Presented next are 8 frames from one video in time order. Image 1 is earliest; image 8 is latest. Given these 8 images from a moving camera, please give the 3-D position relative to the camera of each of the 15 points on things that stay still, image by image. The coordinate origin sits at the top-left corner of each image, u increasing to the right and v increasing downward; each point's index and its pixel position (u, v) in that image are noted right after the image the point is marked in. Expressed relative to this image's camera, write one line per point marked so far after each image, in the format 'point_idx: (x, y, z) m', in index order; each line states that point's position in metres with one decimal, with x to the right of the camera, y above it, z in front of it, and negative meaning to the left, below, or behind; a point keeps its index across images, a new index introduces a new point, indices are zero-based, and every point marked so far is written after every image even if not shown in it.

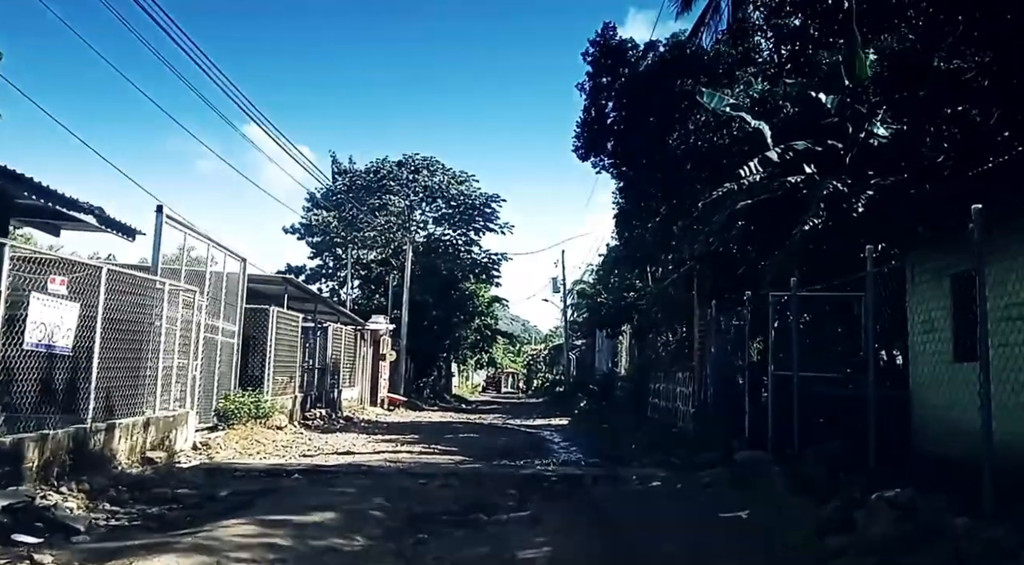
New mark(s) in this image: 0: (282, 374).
0: (-4.1, -1.7, +16.9) m
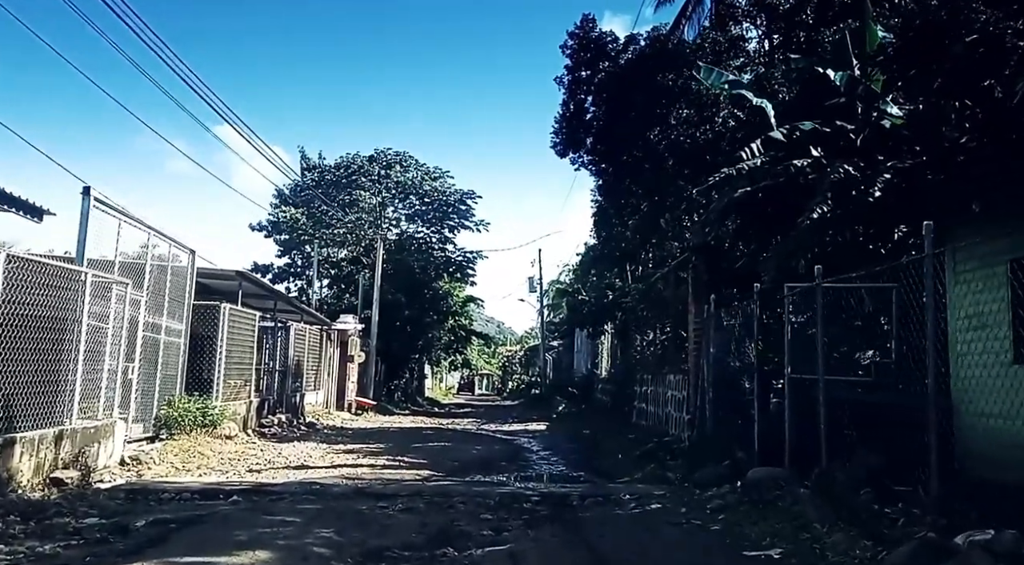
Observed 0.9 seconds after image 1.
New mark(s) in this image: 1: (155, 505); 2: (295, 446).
0: (-4.6, -1.6, +15.5) m
1: (-3.0, -1.9, +7.8) m
2: (-3.3, -2.5, +14.1) m
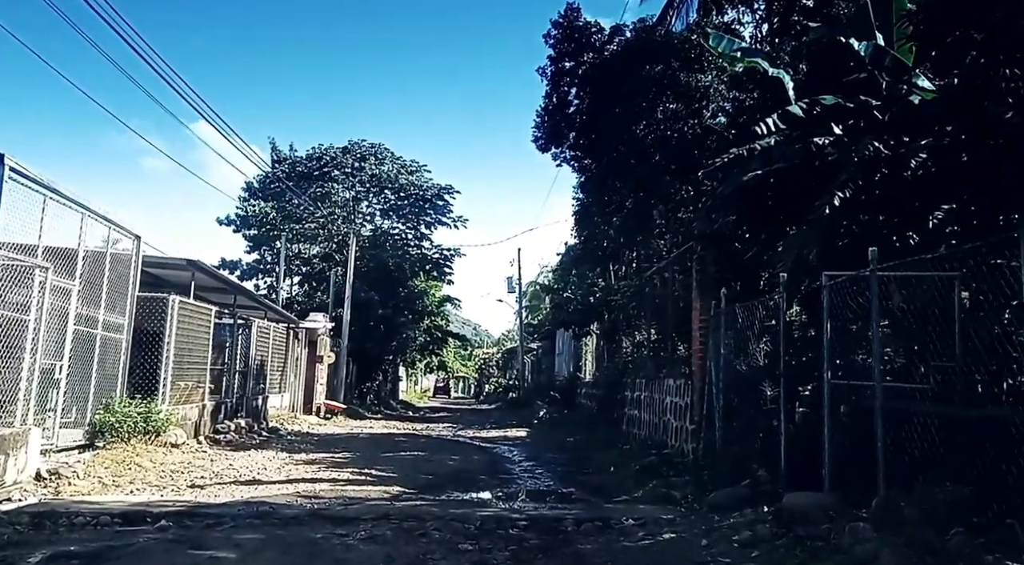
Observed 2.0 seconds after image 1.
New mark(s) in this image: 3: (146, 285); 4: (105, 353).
0: (-4.9, -1.5, +14.0) m
1: (-3.1, -1.7, +6.4) m
2: (-3.6, -2.4, +12.7) m
3: (-6.2, 0.0, +15.3) m
4: (-5.0, -0.9, +11.5) m
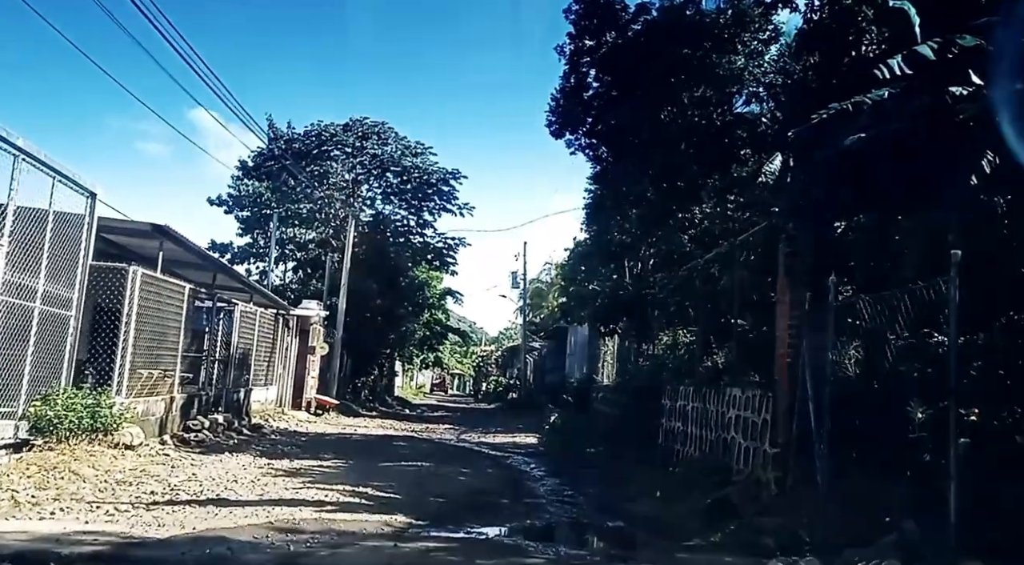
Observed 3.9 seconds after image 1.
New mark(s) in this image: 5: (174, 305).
0: (-4.6, -1.1, +11.9) m
1: (-2.8, -1.4, +4.3) m
2: (-3.3, -2.0, +10.6) m
3: (-5.8, +0.4, +13.2) m
4: (-4.7, -0.5, +9.4) m
5: (-4.5, -0.3, +12.5) m
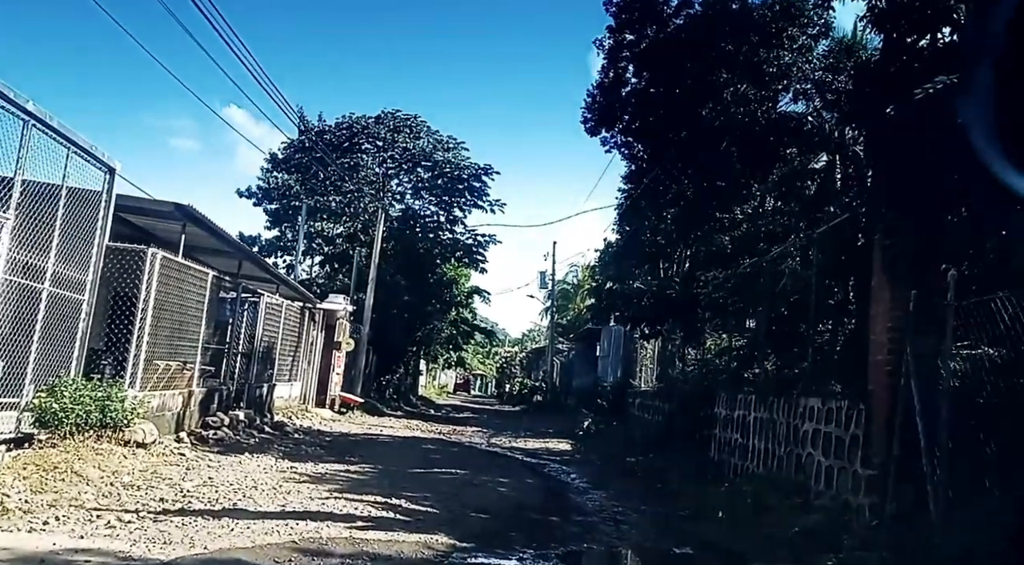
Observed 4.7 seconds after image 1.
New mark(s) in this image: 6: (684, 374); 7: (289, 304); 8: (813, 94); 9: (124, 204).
0: (-4.0, -0.9, +11.1) m
1: (-2.5, -1.3, +3.5) m
2: (-2.8, -1.9, +9.8) m
3: (-5.2, +0.6, +12.4) m
4: (-4.2, -0.3, +8.6) m
5: (-4.0, -0.1, +11.7) m
6: (+3.0, -1.6, +16.0) m
7: (-4.3, -0.4, +18.0) m
8: (+3.9, +2.5, +12.4) m
9: (-4.3, +0.9, +10.4) m
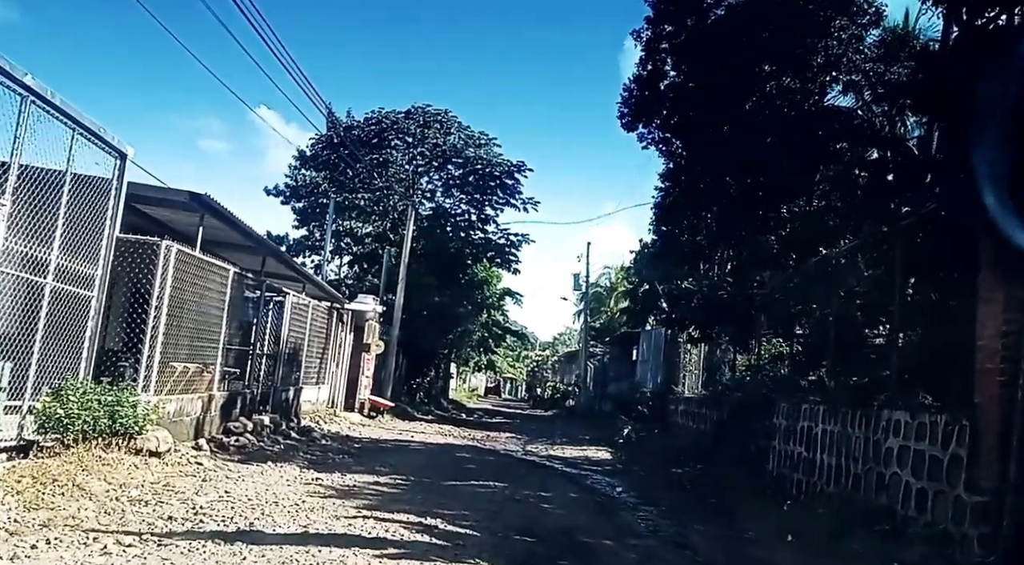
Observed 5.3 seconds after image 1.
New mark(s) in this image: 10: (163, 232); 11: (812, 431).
0: (-3.6, -0.9, +10.4) m
1: (-2.2, -1.2, +2.7) m
2: (-2.4, -1.8, +9.0) m
3: (-4.7, +0.6, +11.7) m
4: (-3.8, -0.3, +7.9) m
5: (-3.5, -0.1, +11.0) m
6: (+3.6, -1.6, +15.1) m
7: (-3.6, -0.4, +17.3) m
8: (+4.4, +2.5, +11.4) m
9: (-3.9, +0.9, +9.7) m
10: (-4.4, +0.6, +11.7) m
11: (+3.1, -1.5, +9.7) m
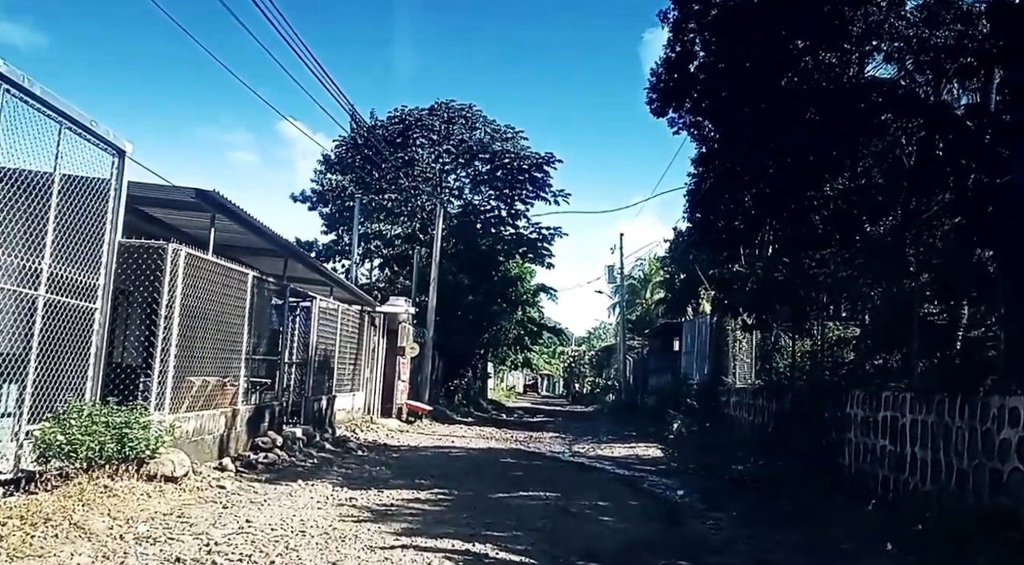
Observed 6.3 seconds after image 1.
0: (-3.1, -0.9, +9.6) m
1: (-2.0, -1.3, +1.9) m
2: (-1.9, -1.9, +8.2) m
3: (-4.2, +0.5, +11.0) m
4: (-3.5, -0.3, +7.1) m
5: (-3.0, -0.1, +10.2) m
6: (+4.3, -1.3, +14.0) m
7: (-2.9, -0.4, +16.5) m
8: (+4.8, +2.8, +10.4) m
9: (-3.5, +0.8, +8.9) m
10: (-3.9, +0.5, +10.9) m
11: (+3.6, -1.3, +8.7) m
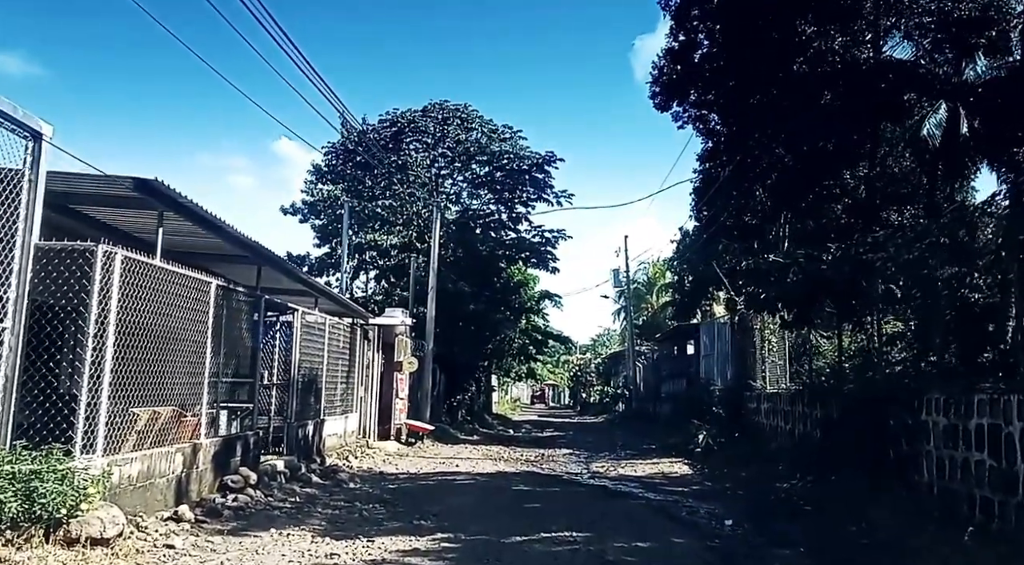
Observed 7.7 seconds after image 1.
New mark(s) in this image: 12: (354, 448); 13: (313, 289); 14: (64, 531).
0: (-3.0, -1.0, +8.0) m
1: (-1.9, -1.2, +0.3) m
2: (-1.8, -1.9, +6.6) m
3: (-4.2, +0.4, +9.4) m
4: (-3.4, -0.4, +5.5) m
5: (-2.9, -0.2, +8.6) m
6: (+4.4, -1.2, +12.4) m
7: (-2.8, -0.6, +14.9) m
8: (+4.7, +3.0, +8.8) m
9: (-3.4, +0.7, +7.3) m
10: (-3.9, +0.4, +9.3) m
11: (+3.7, -1.1, +7.1) m
12: (-2.7, -2.8, +15.7) m
13: (-2.8, 0.0, +13.1) m
14: (-2.8, -1.6, +5.9) m
